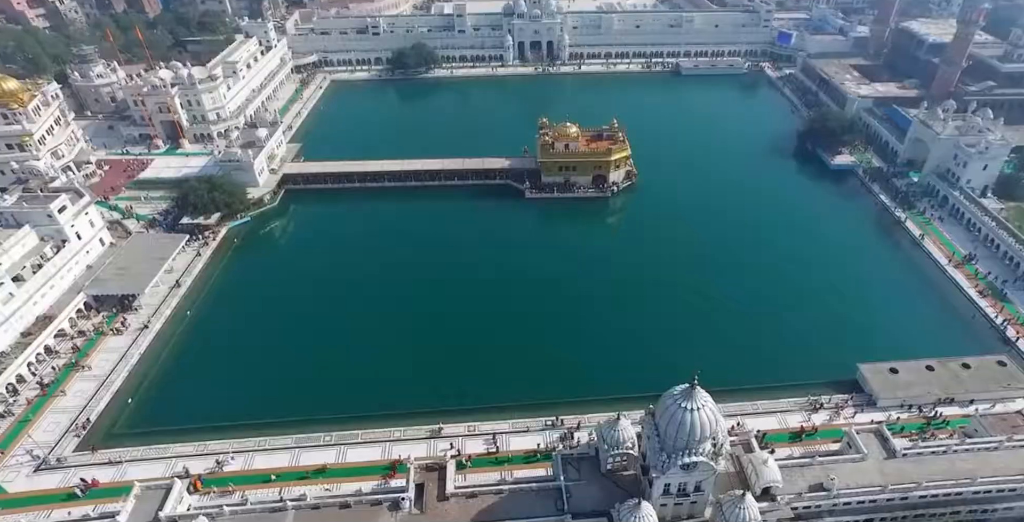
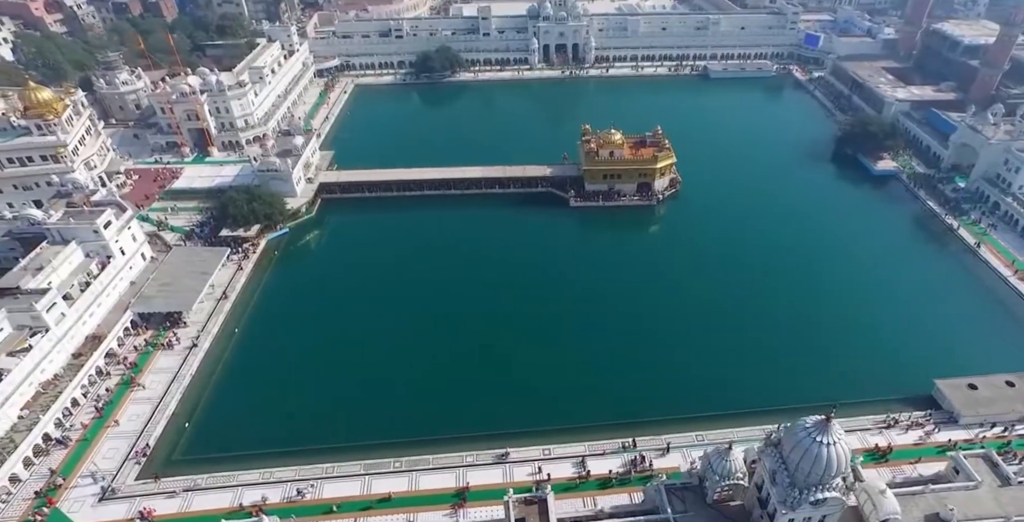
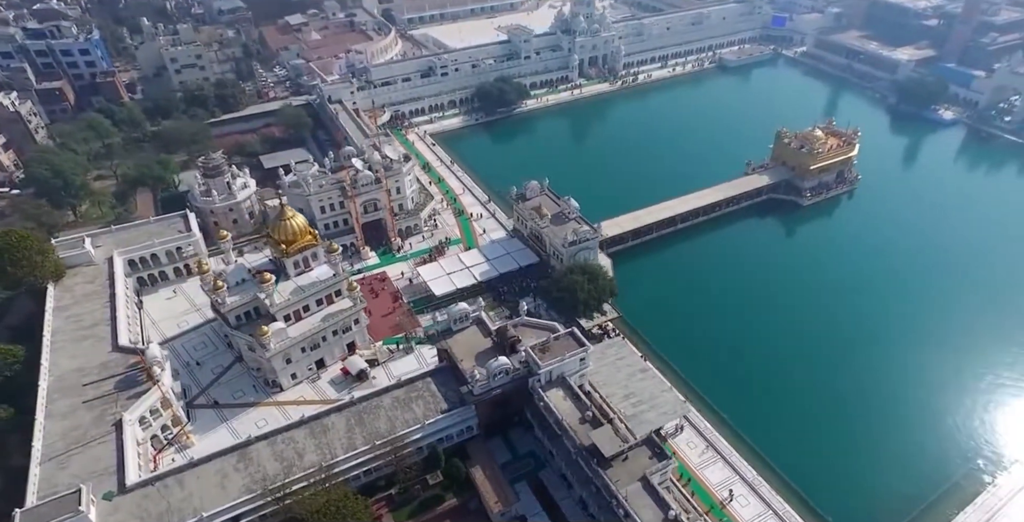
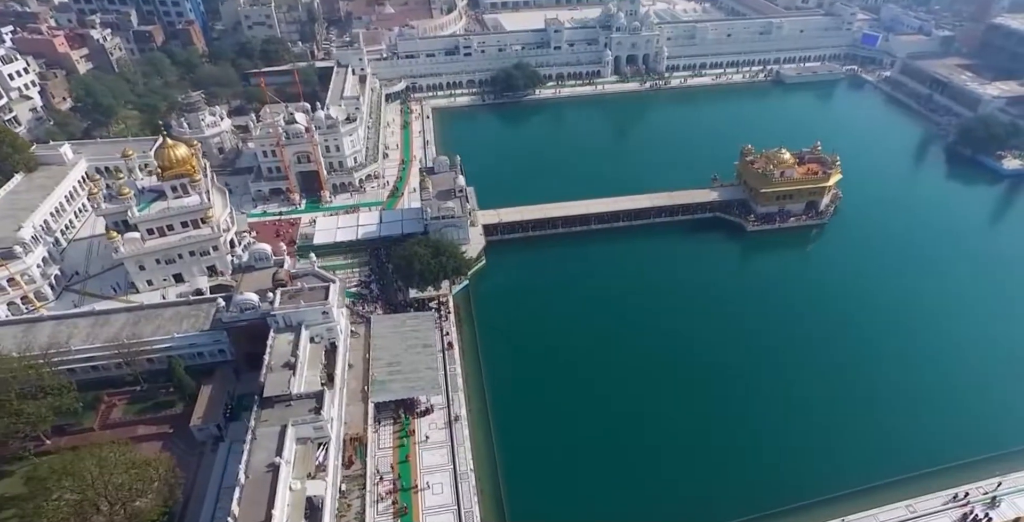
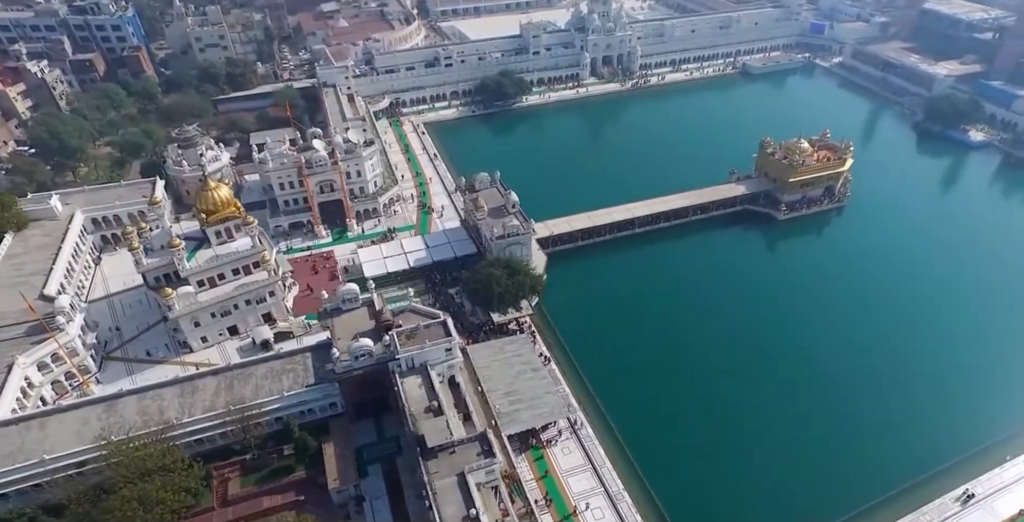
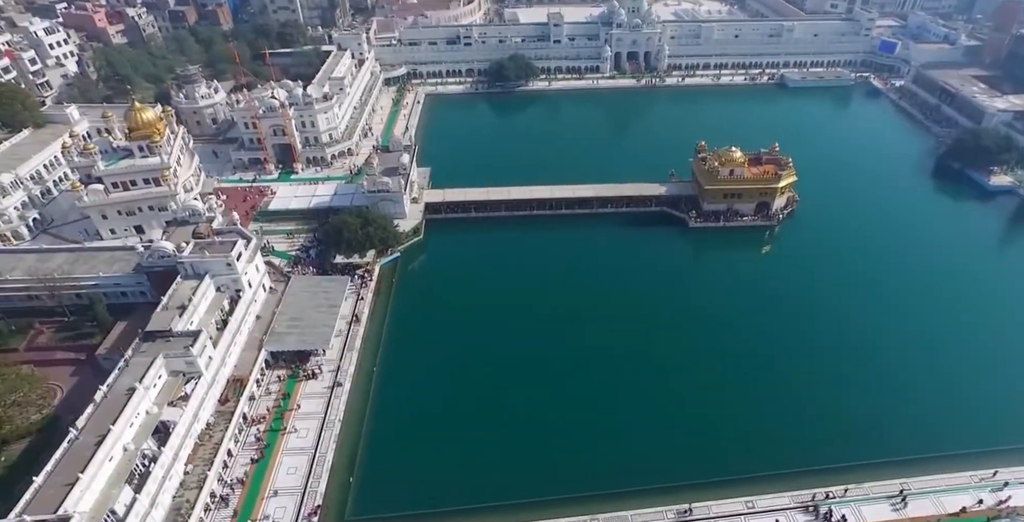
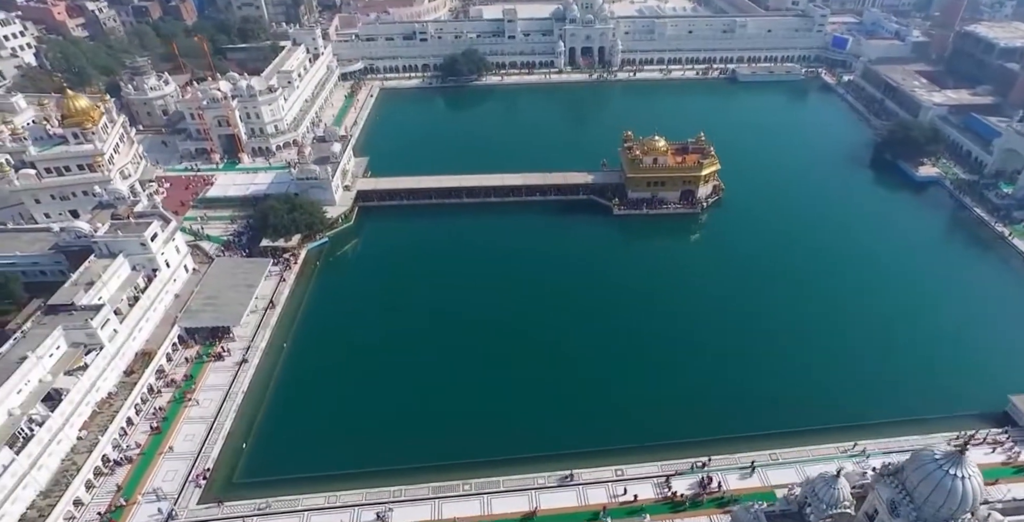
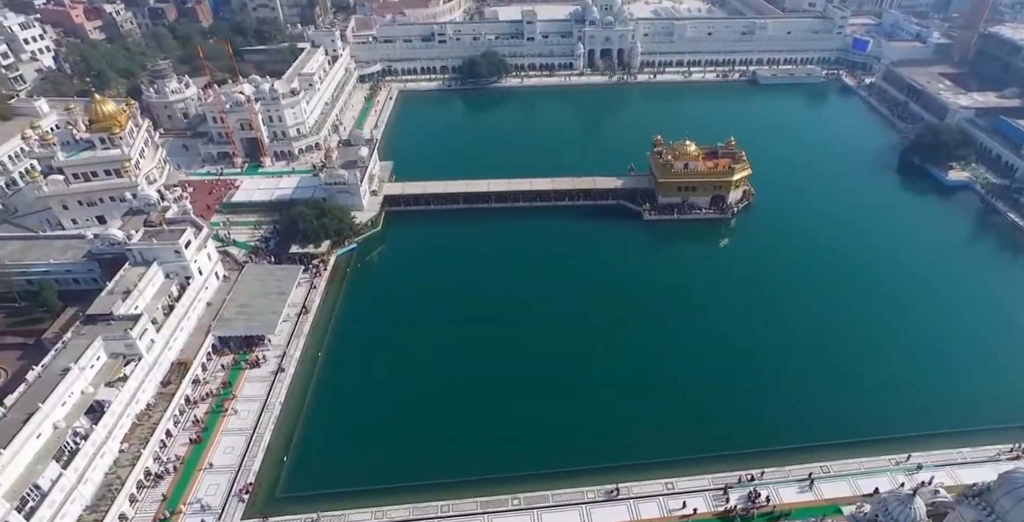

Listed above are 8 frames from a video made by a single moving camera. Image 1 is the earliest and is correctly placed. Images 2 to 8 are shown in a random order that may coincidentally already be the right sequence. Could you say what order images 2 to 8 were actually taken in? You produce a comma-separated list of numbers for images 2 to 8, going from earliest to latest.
2, 7, 8, 6, 4, 5, 3
